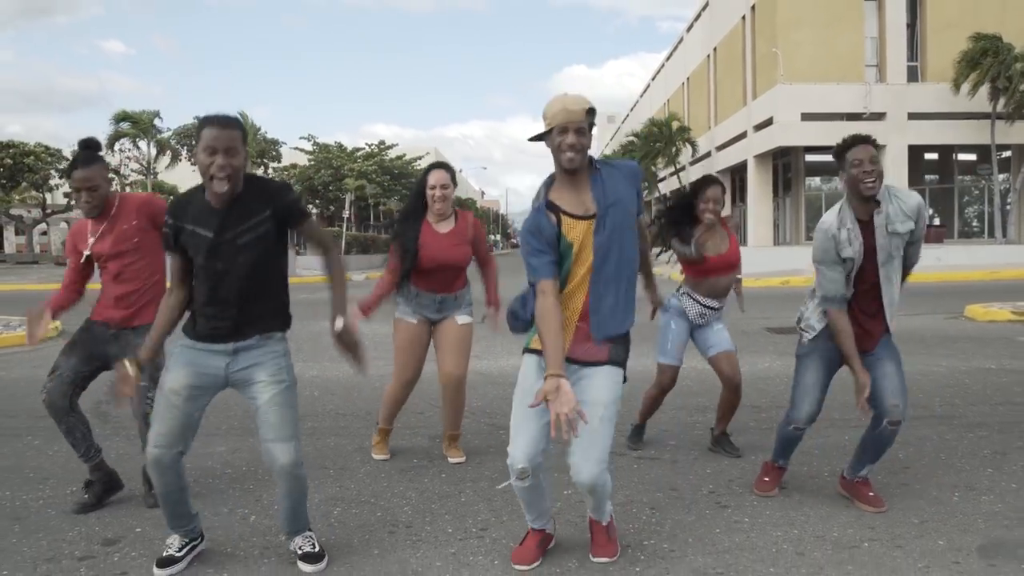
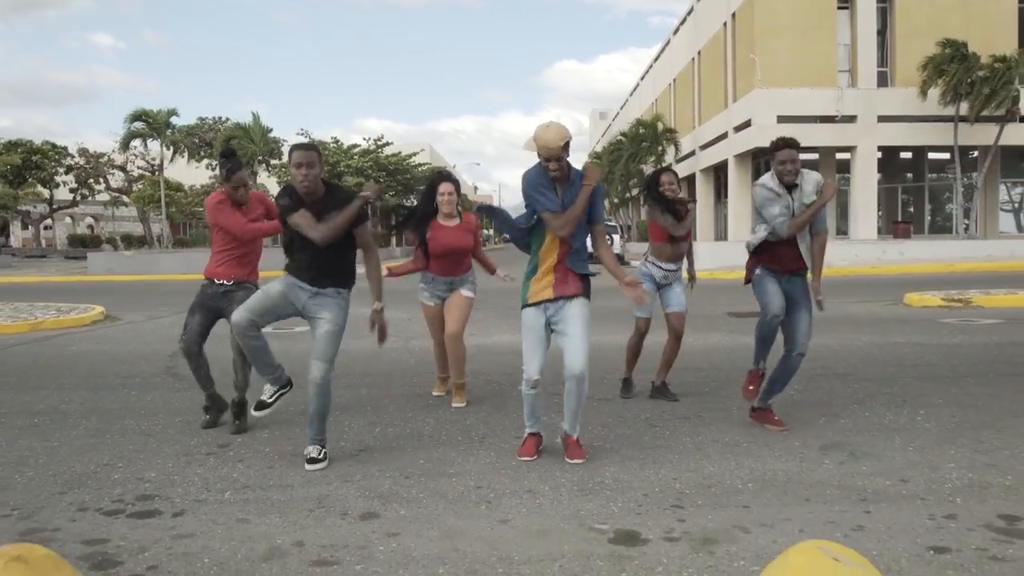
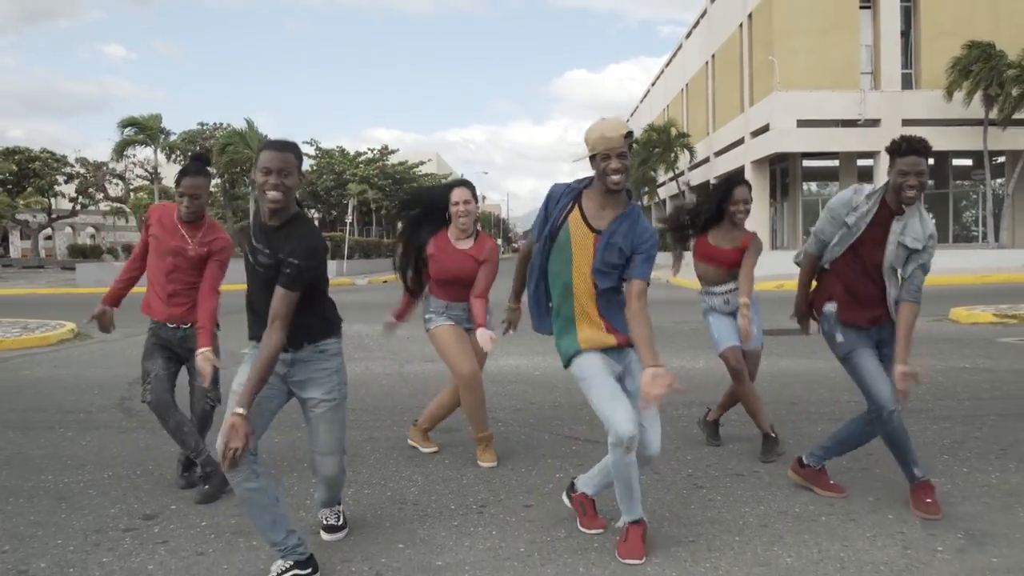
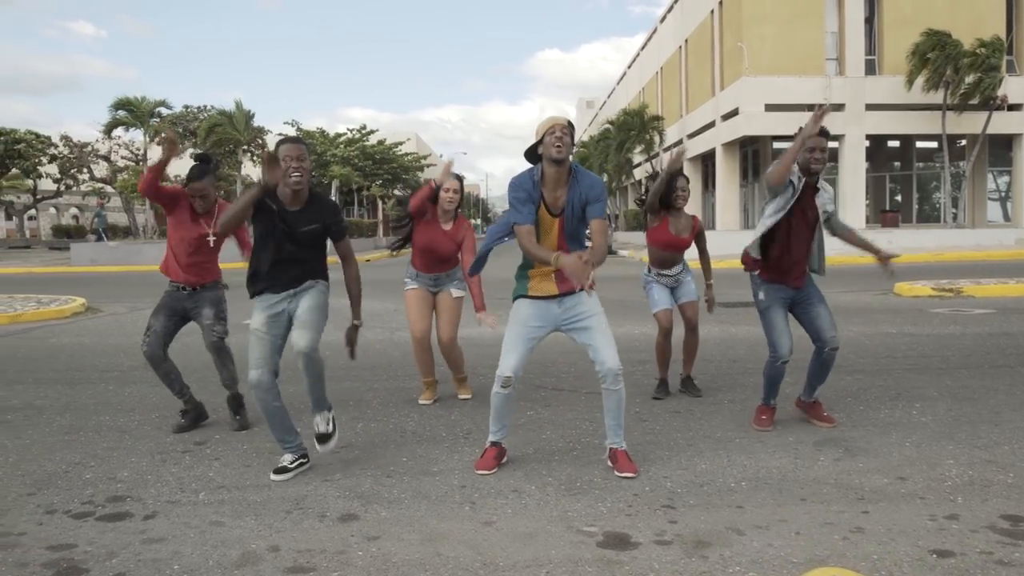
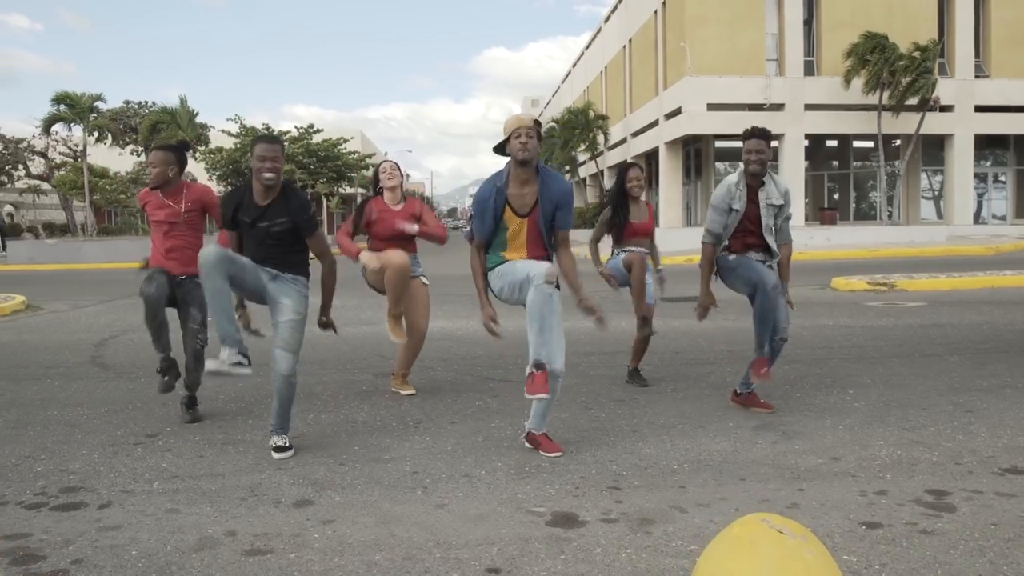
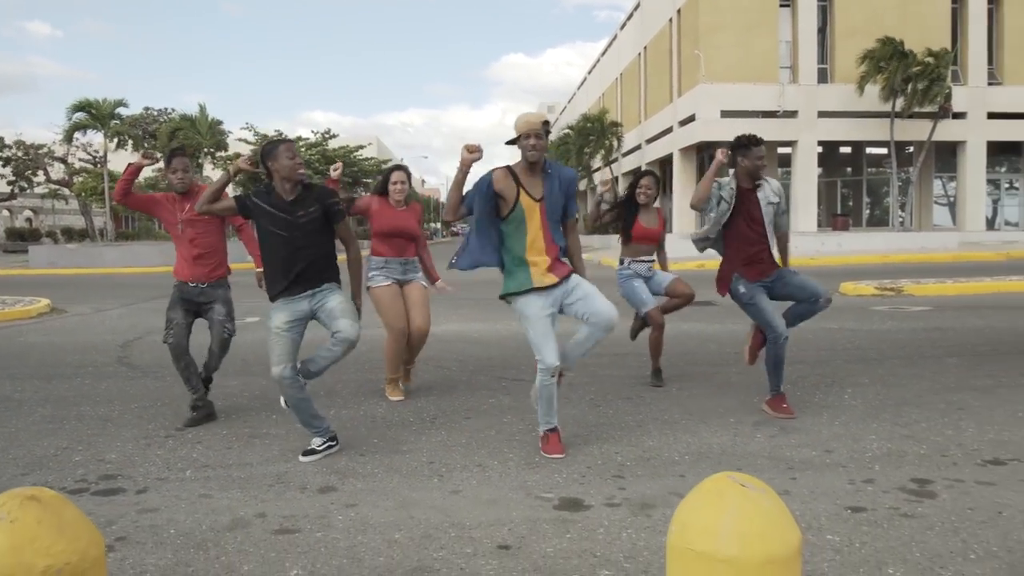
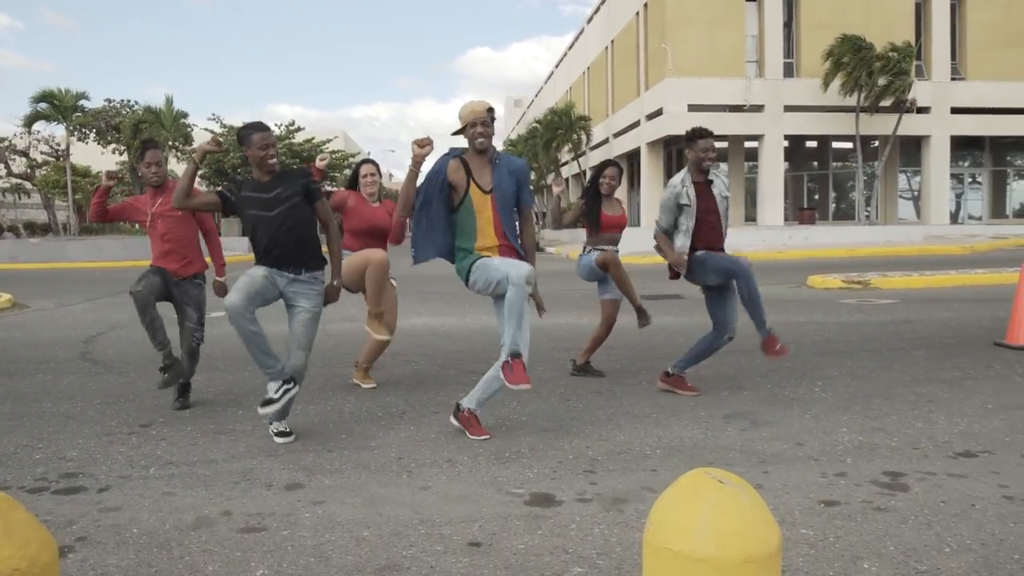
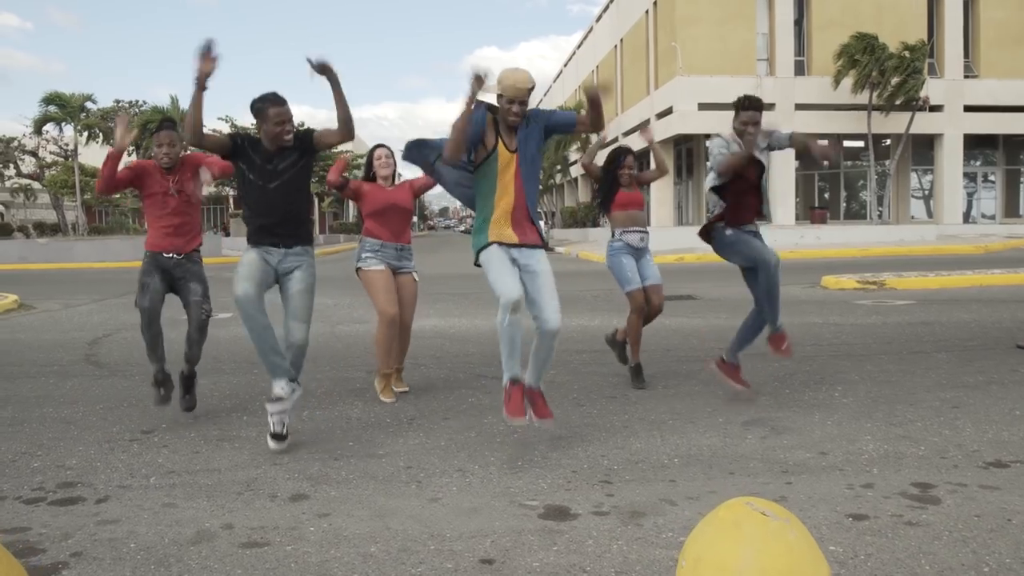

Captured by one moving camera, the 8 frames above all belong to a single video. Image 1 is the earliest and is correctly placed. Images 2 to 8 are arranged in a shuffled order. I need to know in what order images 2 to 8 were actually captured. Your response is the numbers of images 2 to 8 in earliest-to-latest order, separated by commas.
3, 2, 6, 7, 8, 5, 4
